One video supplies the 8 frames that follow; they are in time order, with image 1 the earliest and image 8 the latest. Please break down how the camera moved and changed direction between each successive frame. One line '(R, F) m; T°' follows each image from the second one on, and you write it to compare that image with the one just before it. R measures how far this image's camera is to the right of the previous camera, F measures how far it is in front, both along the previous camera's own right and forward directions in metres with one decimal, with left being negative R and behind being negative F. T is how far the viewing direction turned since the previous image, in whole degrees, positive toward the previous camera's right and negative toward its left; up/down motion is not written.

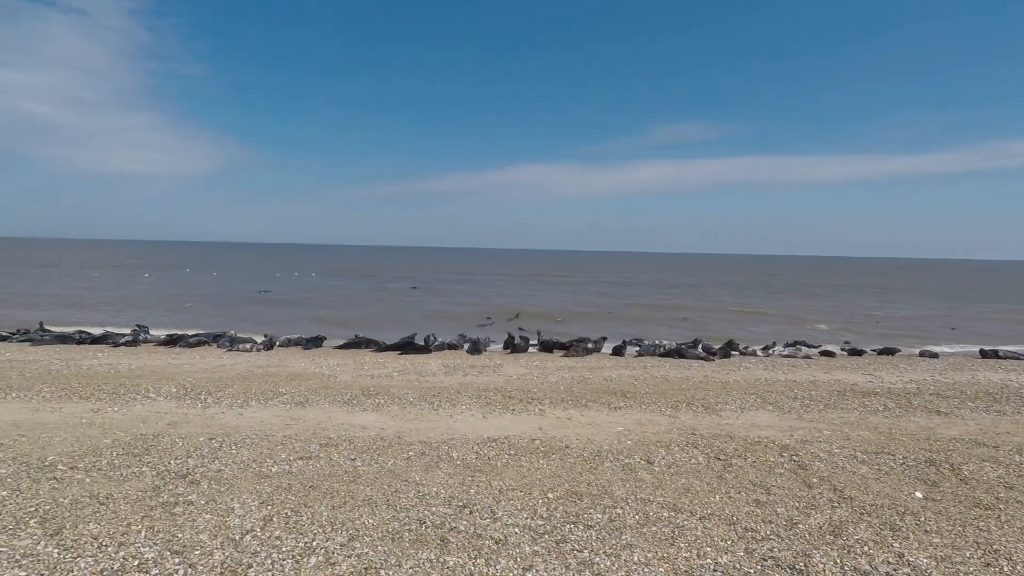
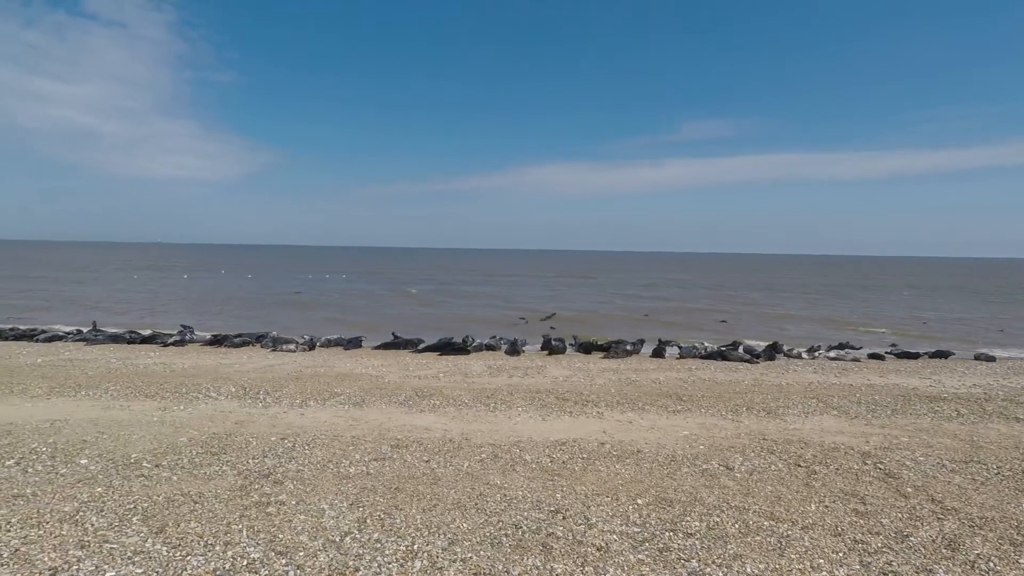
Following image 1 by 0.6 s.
(-0.7, +0.1) m; -3°
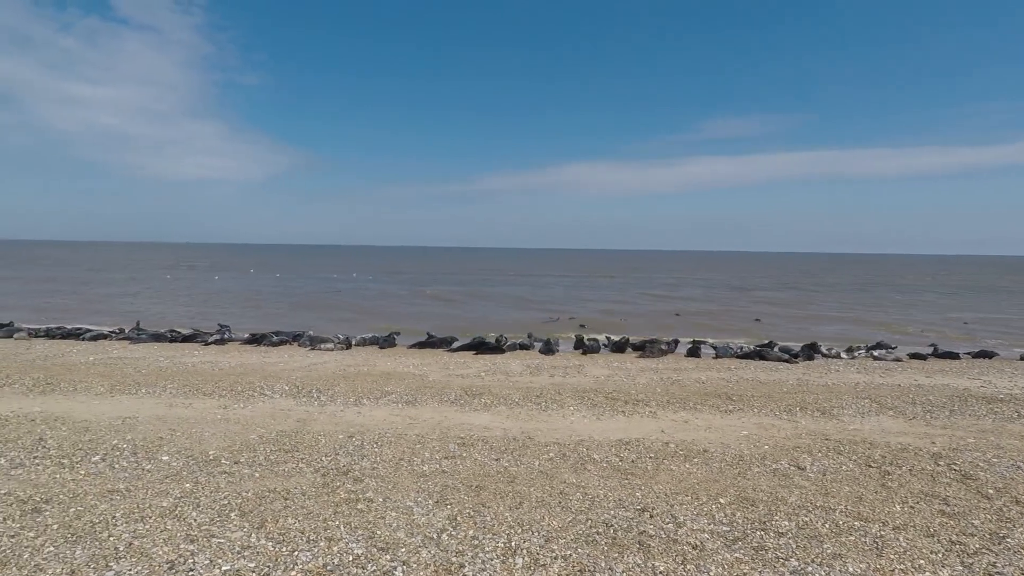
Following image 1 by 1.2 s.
(-0.7, -0.1) m; -2°
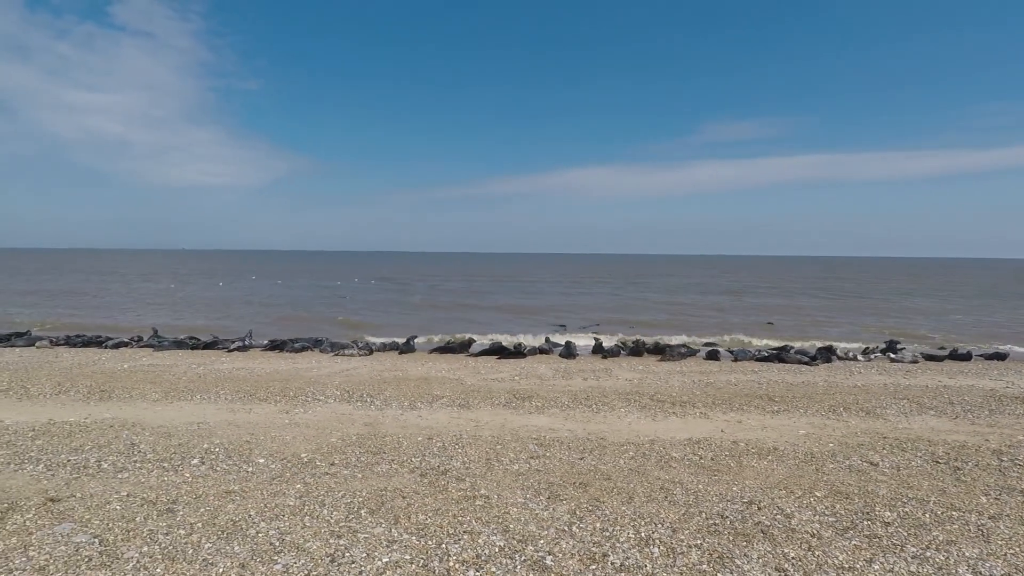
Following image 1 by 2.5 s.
(-1.3, -0.3) m; 0°
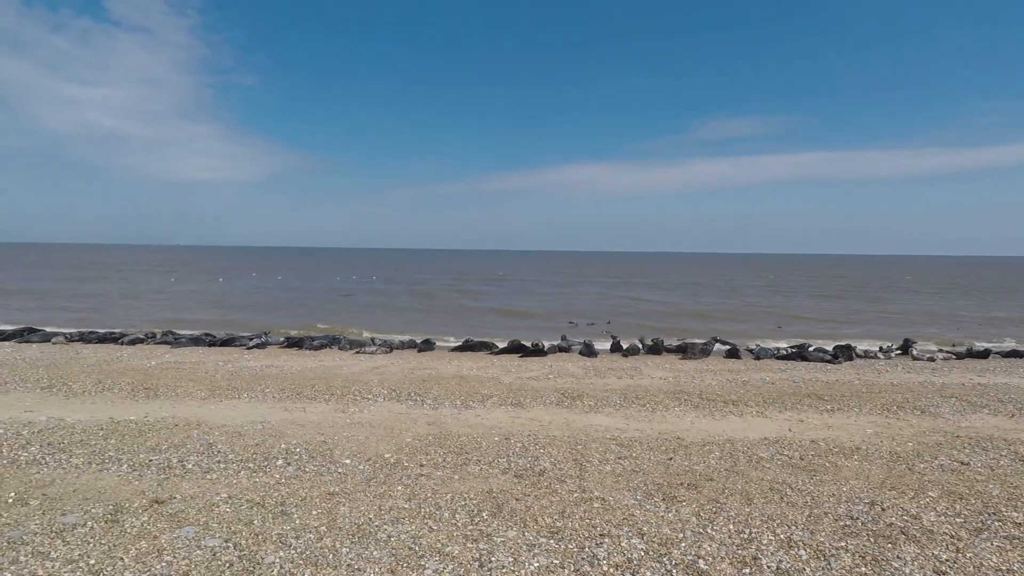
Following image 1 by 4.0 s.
(-1.4, +0.1) m; +1°
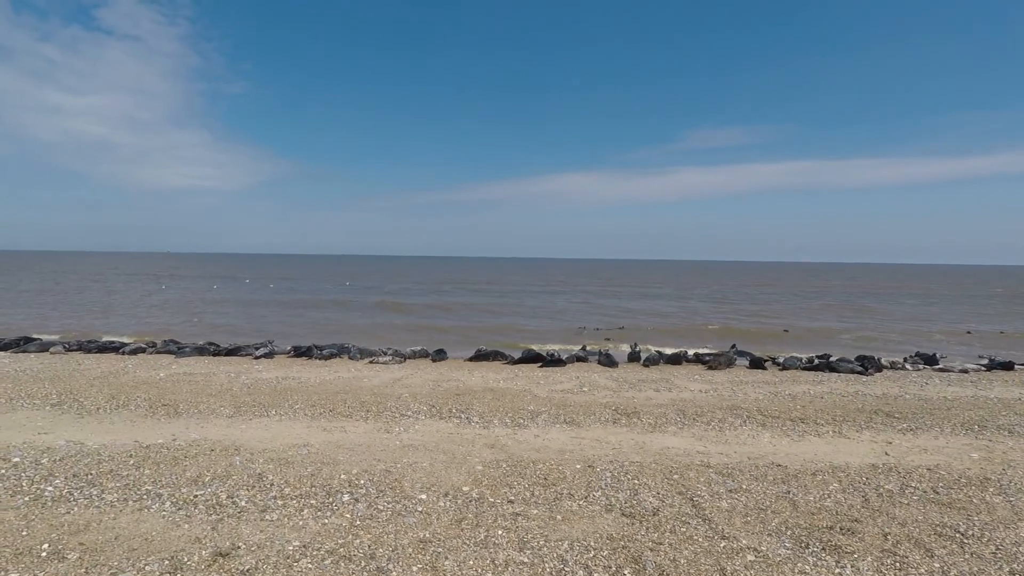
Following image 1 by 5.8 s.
(-1.4, +0.9) m; +1°
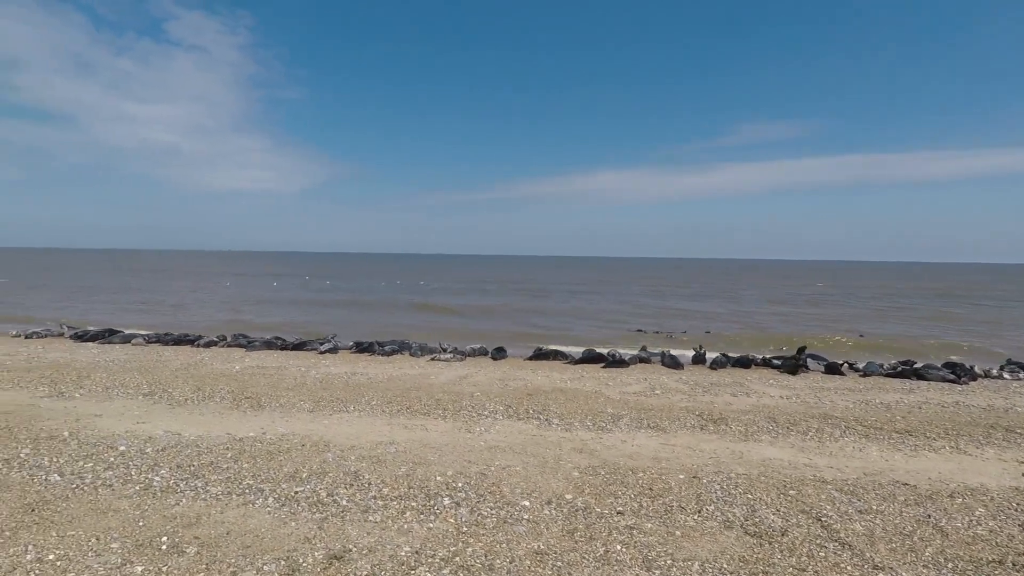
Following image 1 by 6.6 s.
(-0.7, +0.3) m; -5°
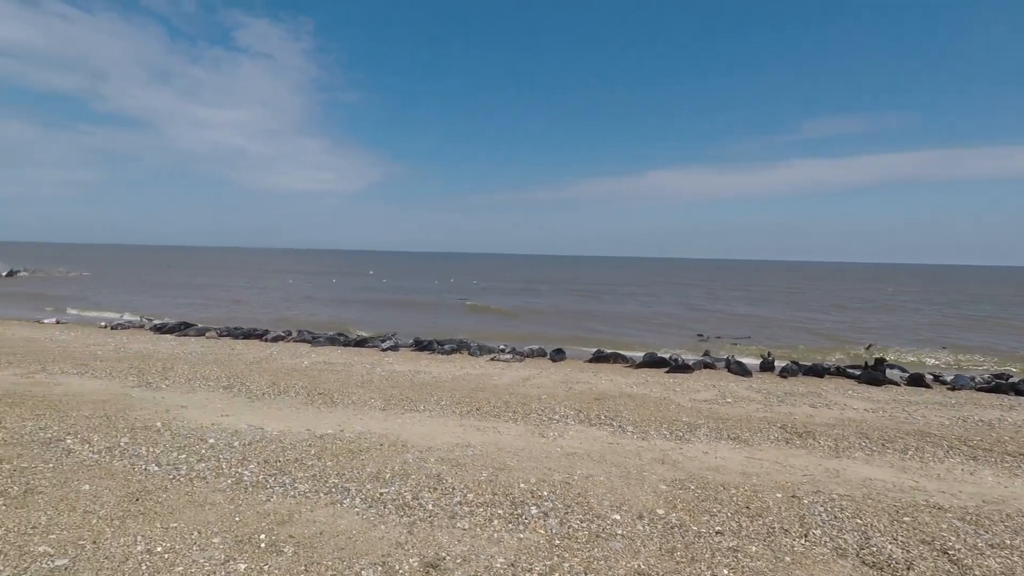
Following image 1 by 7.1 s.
(-0.5, +0.2) m; -5°
